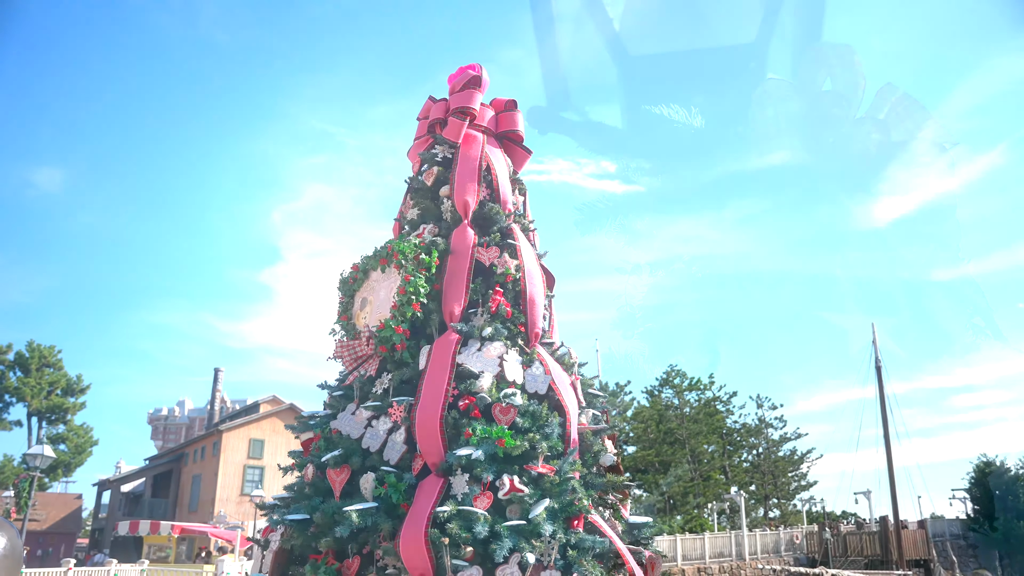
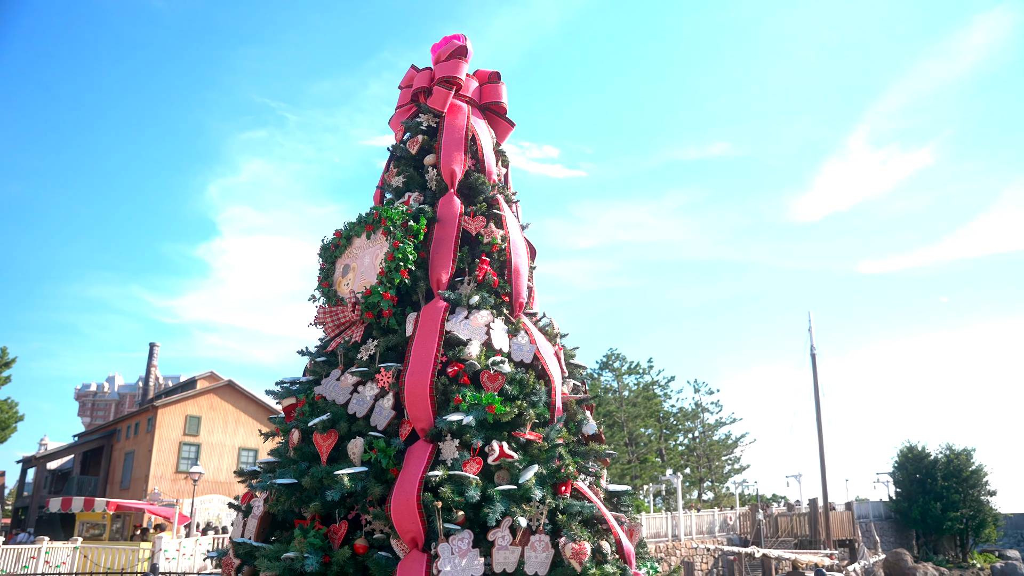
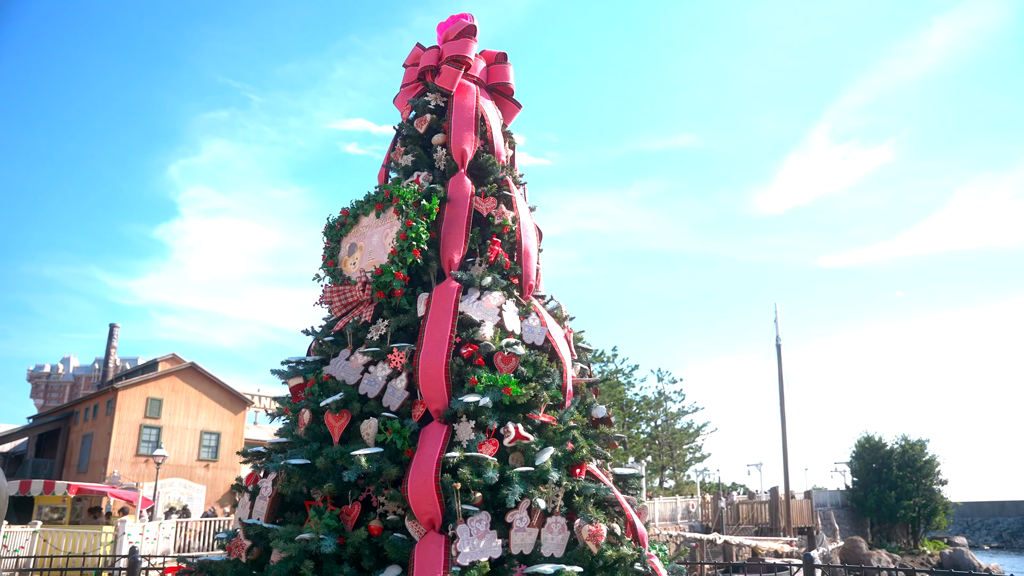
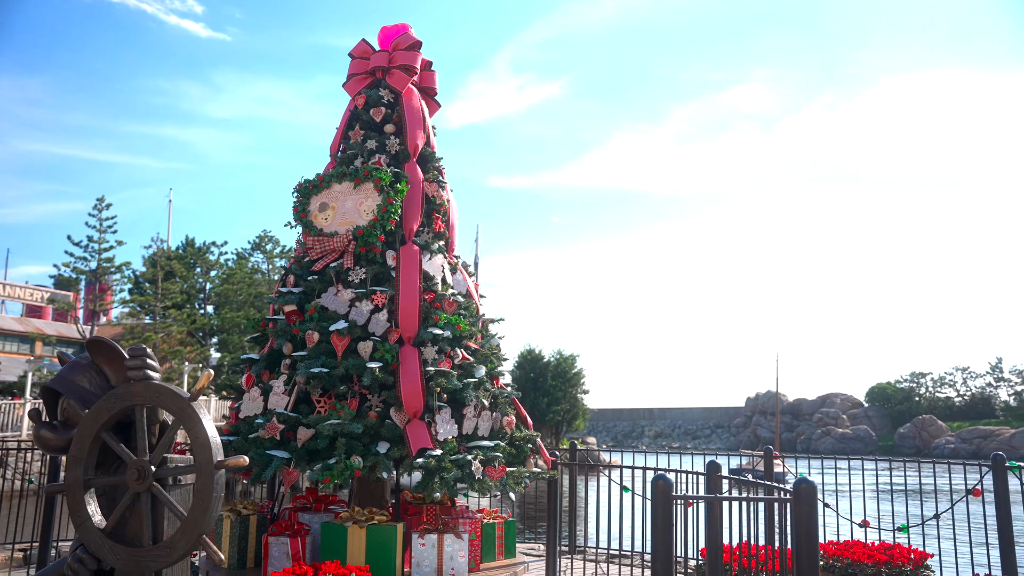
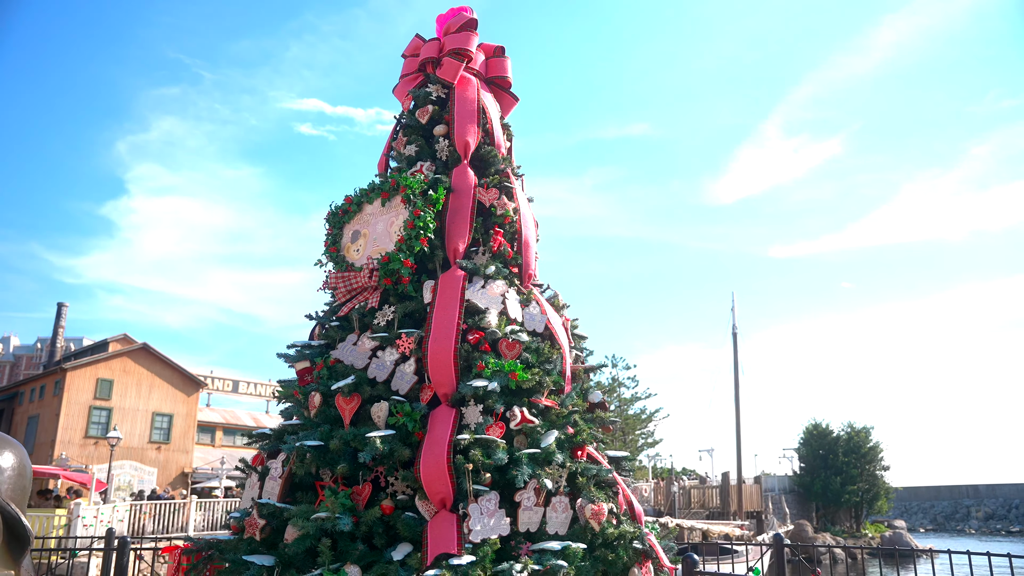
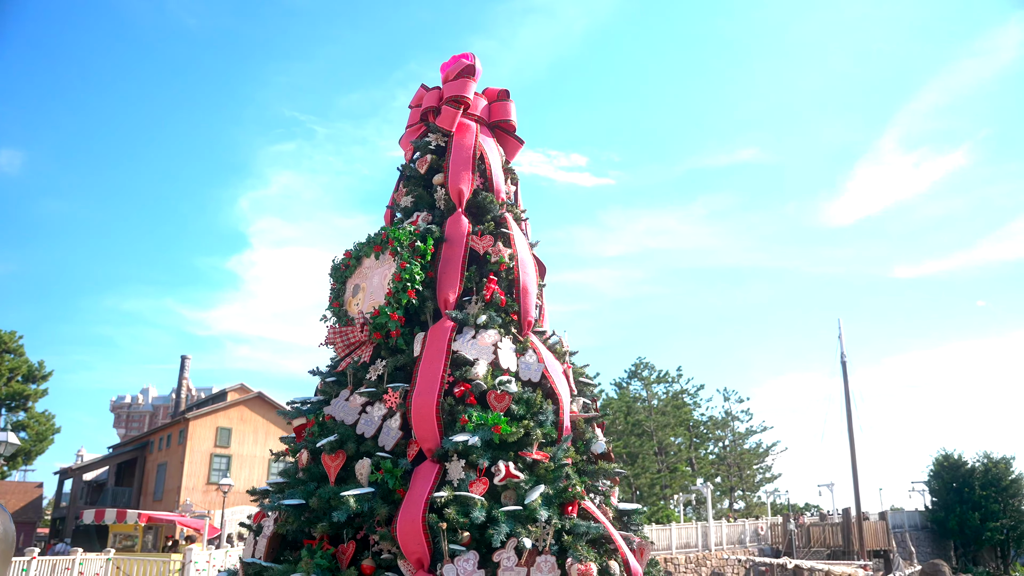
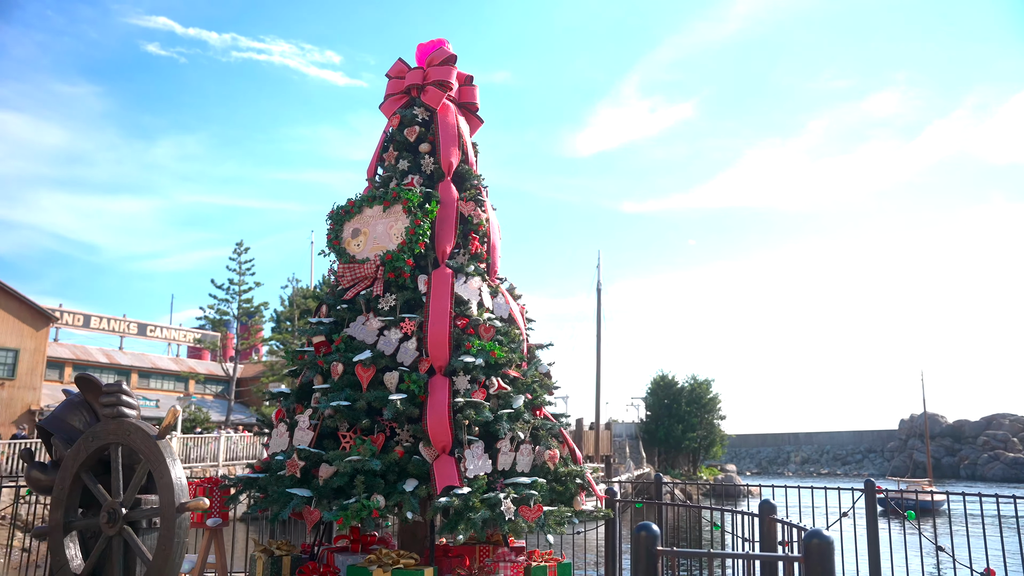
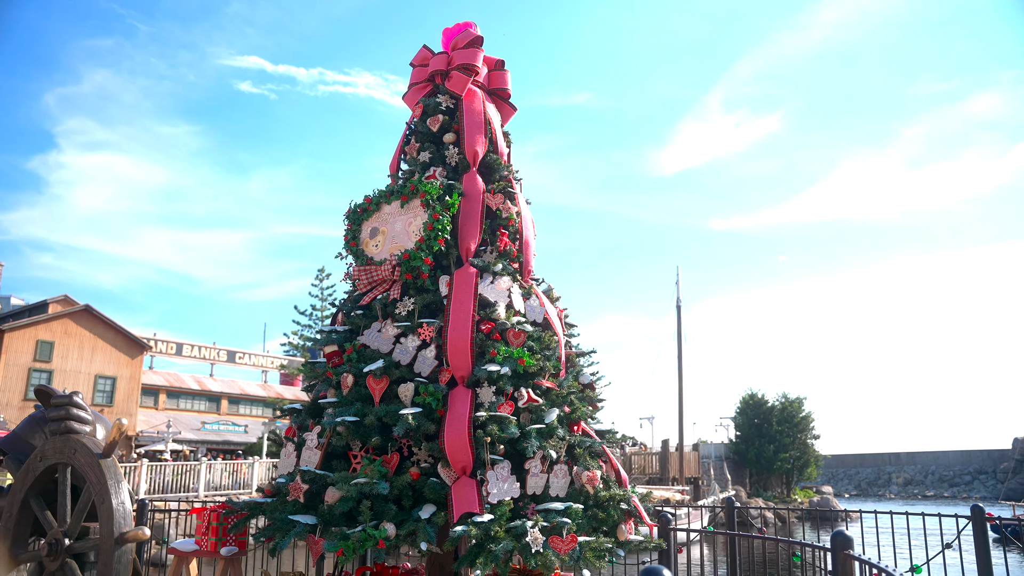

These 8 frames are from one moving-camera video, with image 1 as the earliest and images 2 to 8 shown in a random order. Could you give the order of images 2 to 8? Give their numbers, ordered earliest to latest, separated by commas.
6, 2, 3, 5, 8, 7, 4
